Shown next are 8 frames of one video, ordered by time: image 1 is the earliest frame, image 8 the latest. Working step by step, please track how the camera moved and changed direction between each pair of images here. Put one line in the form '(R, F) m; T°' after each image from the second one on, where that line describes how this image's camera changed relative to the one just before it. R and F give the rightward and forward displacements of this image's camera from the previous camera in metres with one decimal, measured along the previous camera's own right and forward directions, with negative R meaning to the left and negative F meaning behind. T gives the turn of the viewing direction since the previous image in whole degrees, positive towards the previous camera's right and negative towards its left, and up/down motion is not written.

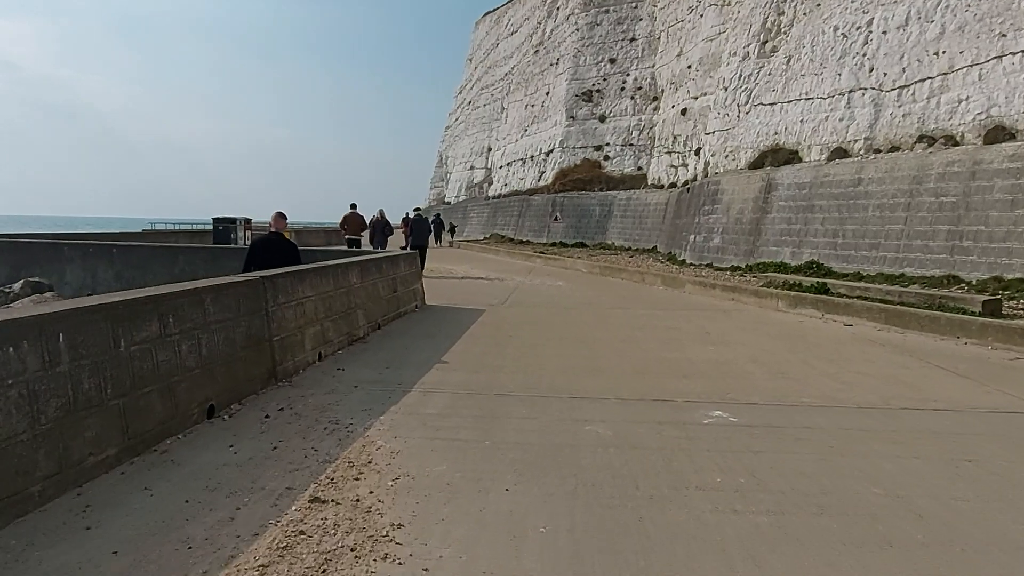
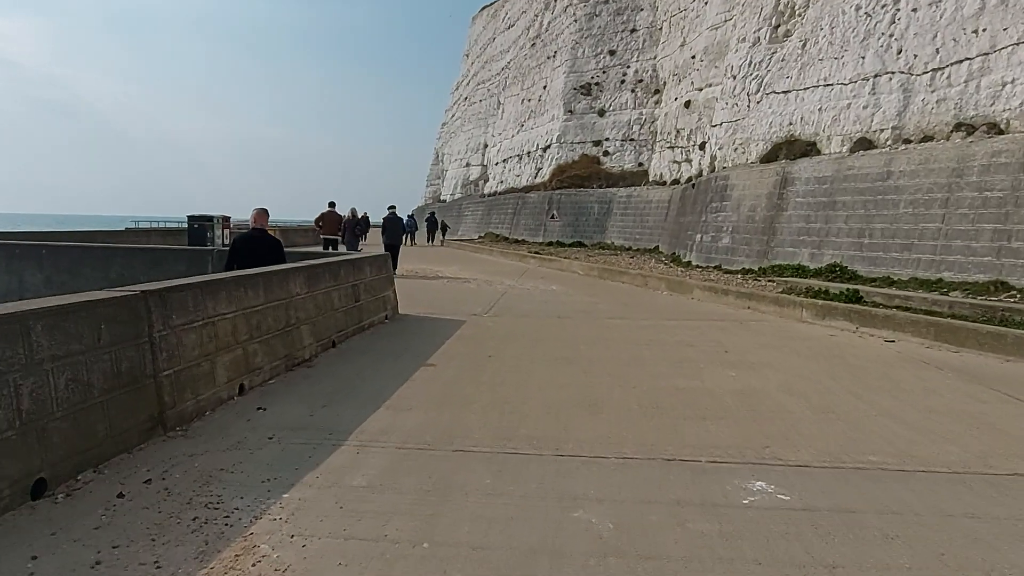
(+0.2, +1.6) m; 0°
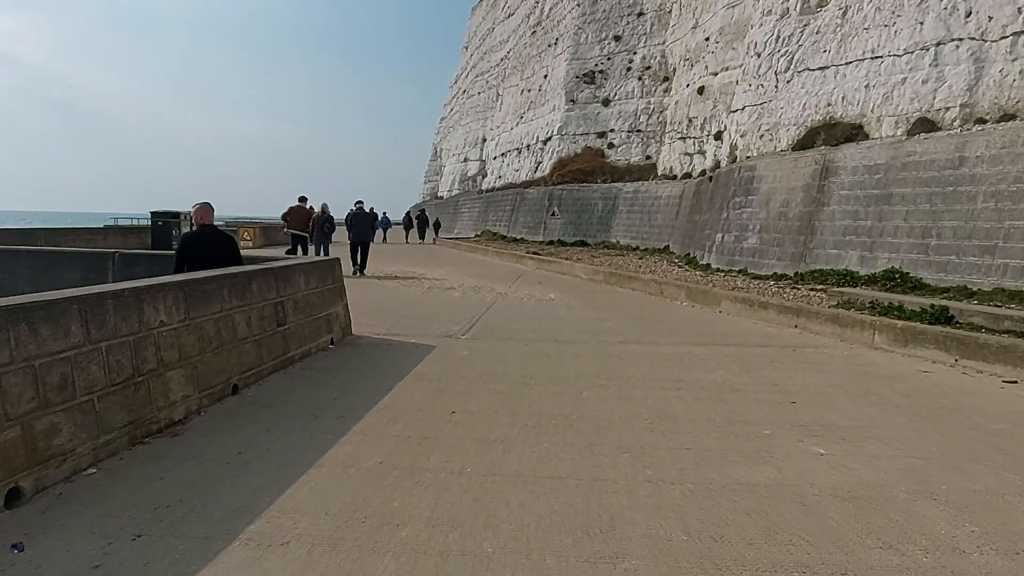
(+0.2, +2.5) m; 0°
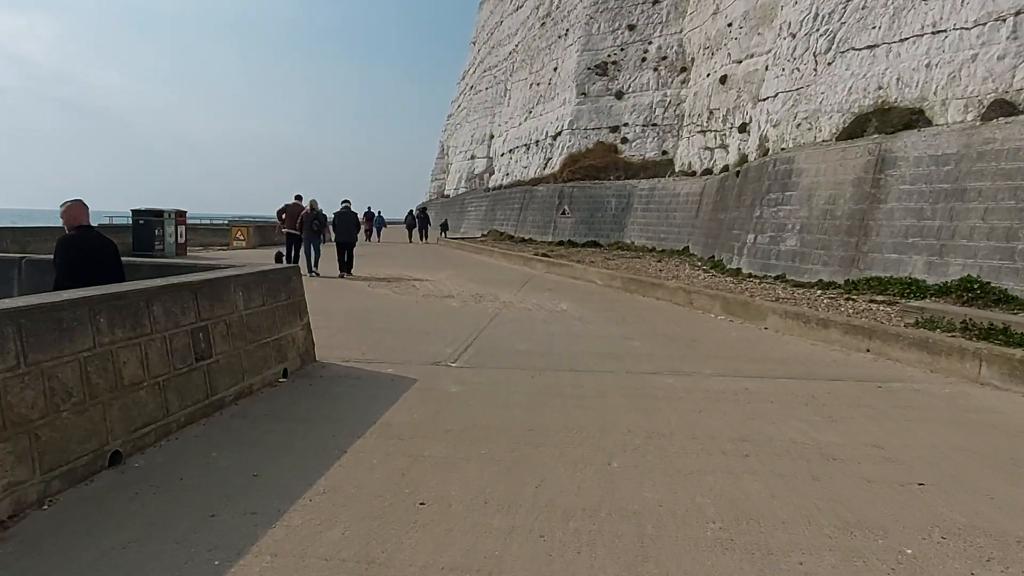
(0.0, +1.8) m; -1°
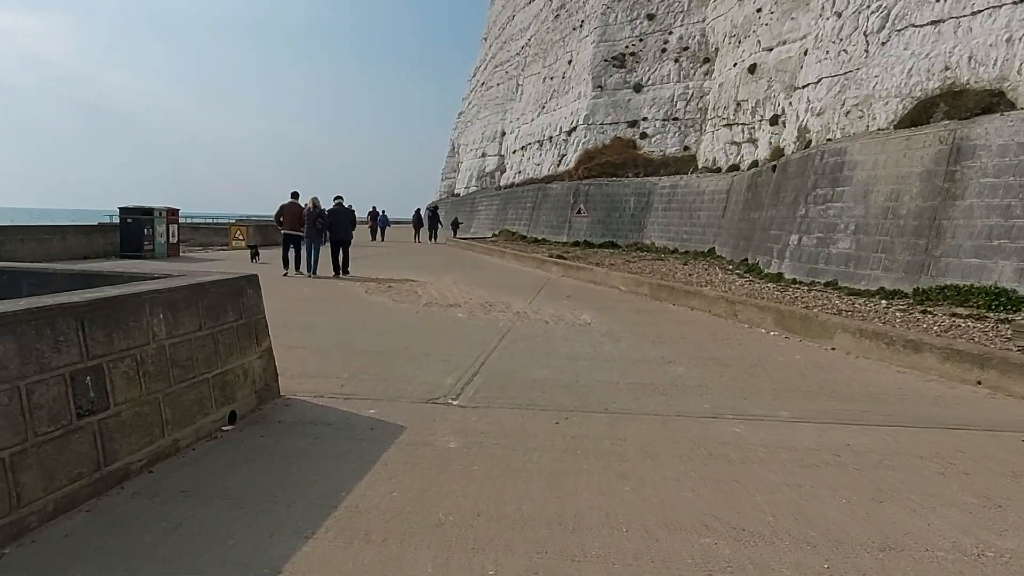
(0.0, +1.6) m; -1°
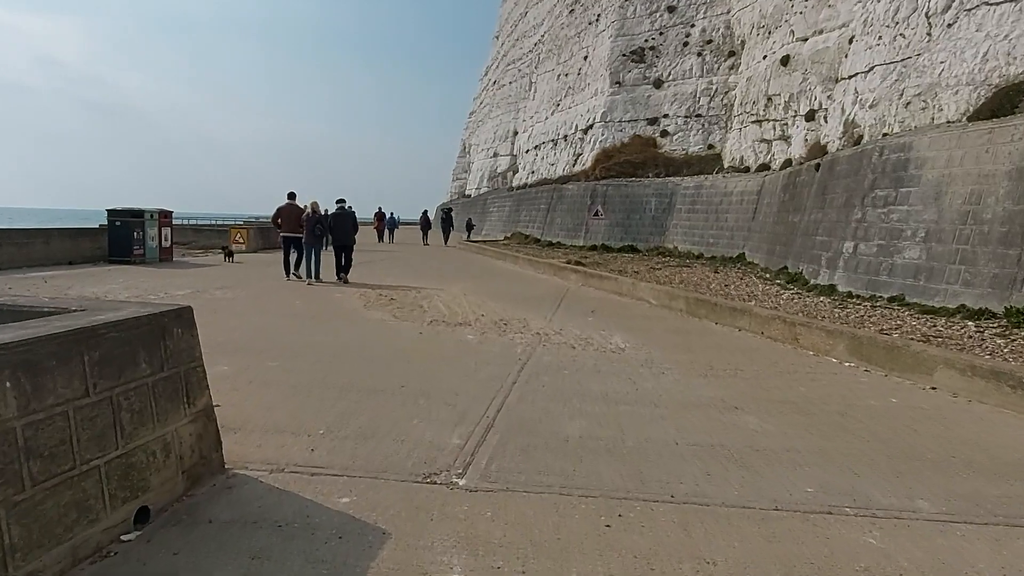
(-0.1, +1.5) m; -1°
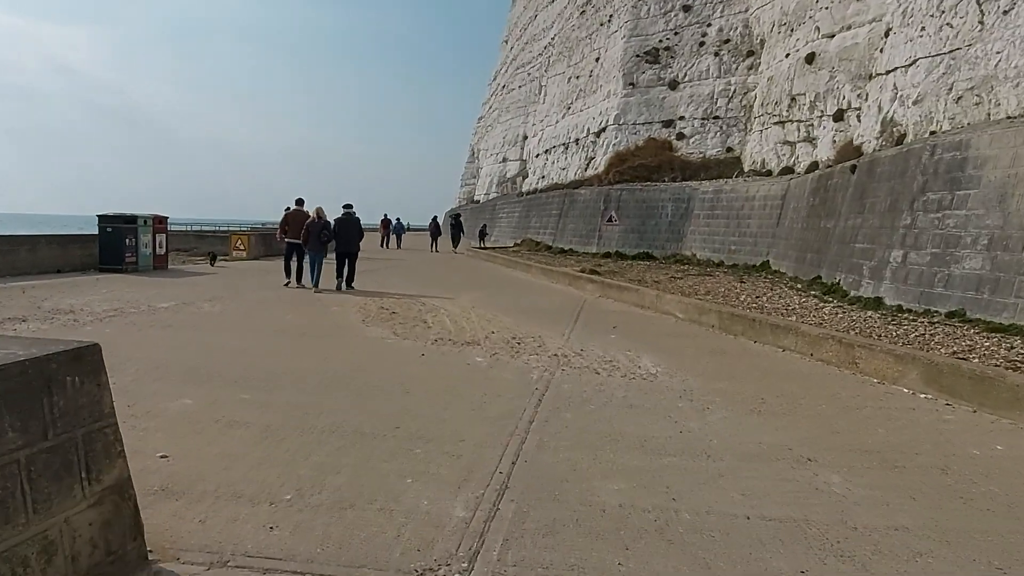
(-0.1, +1.1) m; -1°
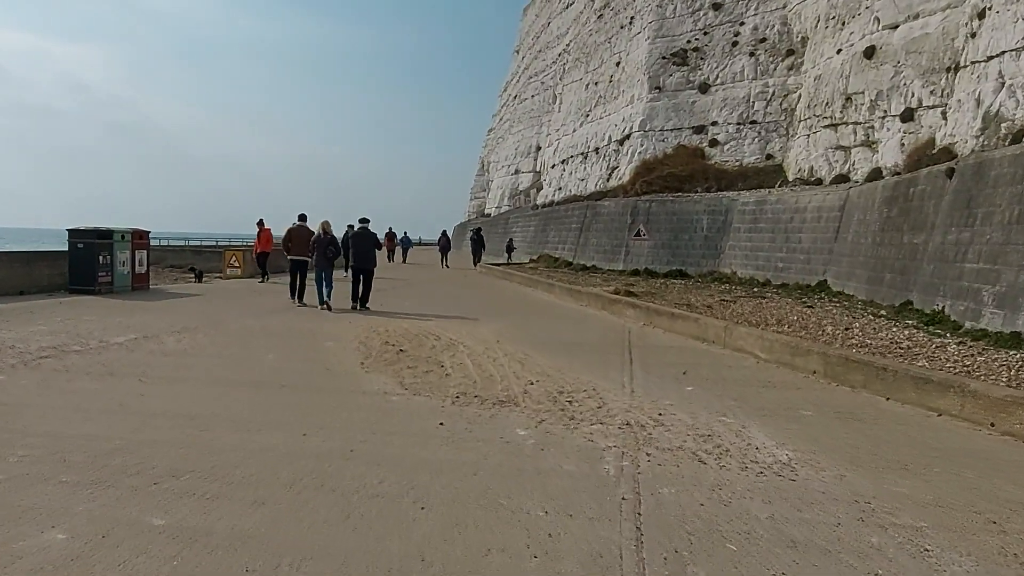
(-0.3, +2.2) m; -1°
